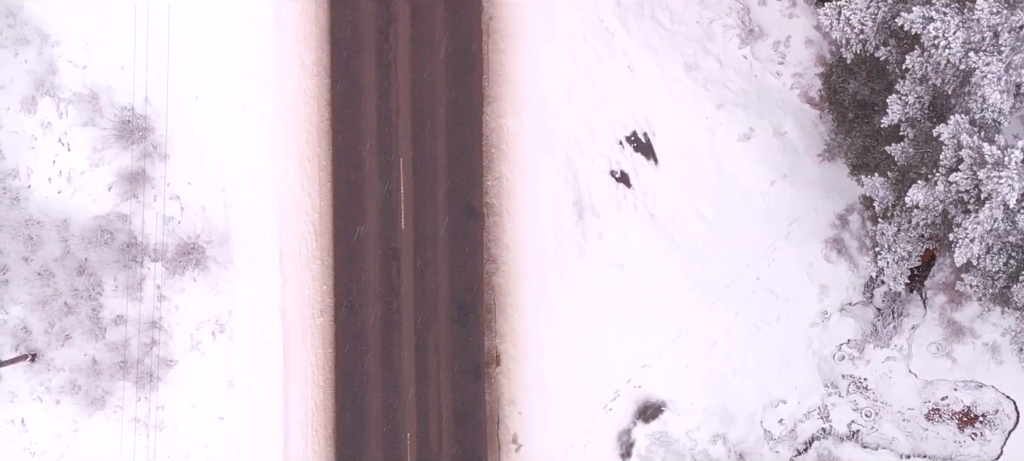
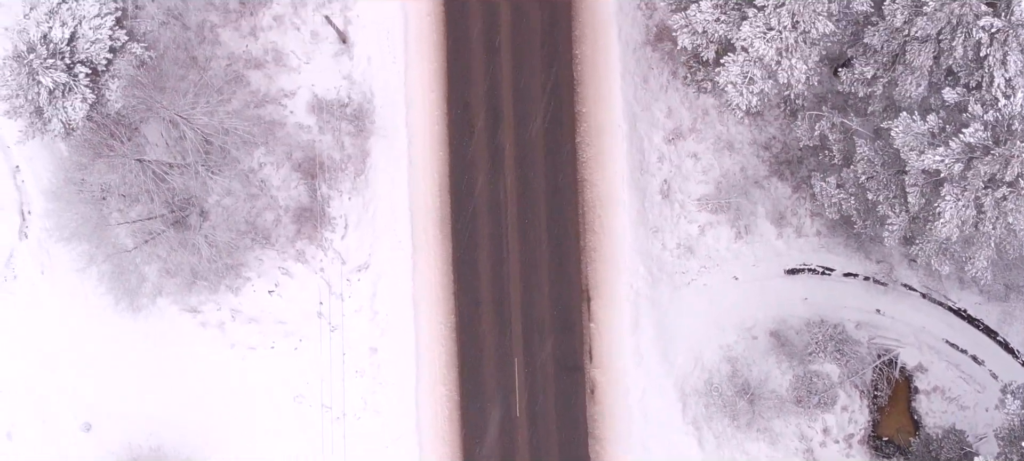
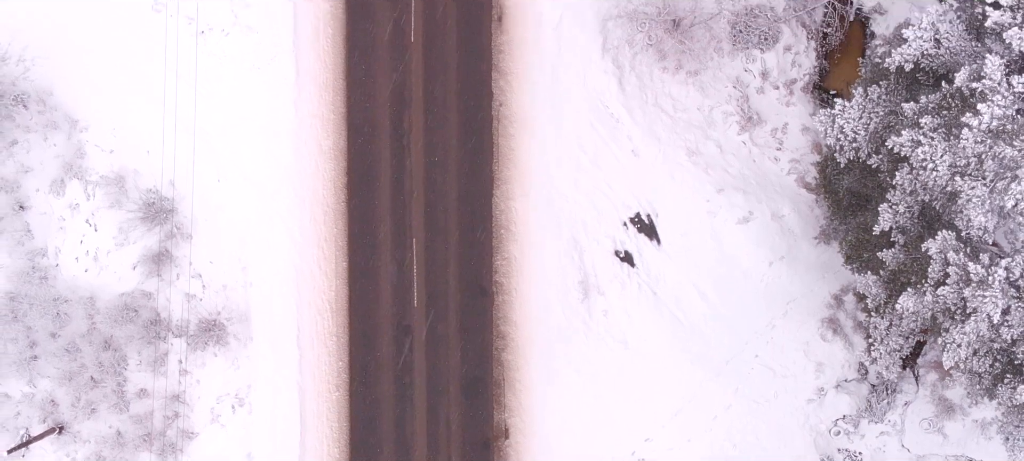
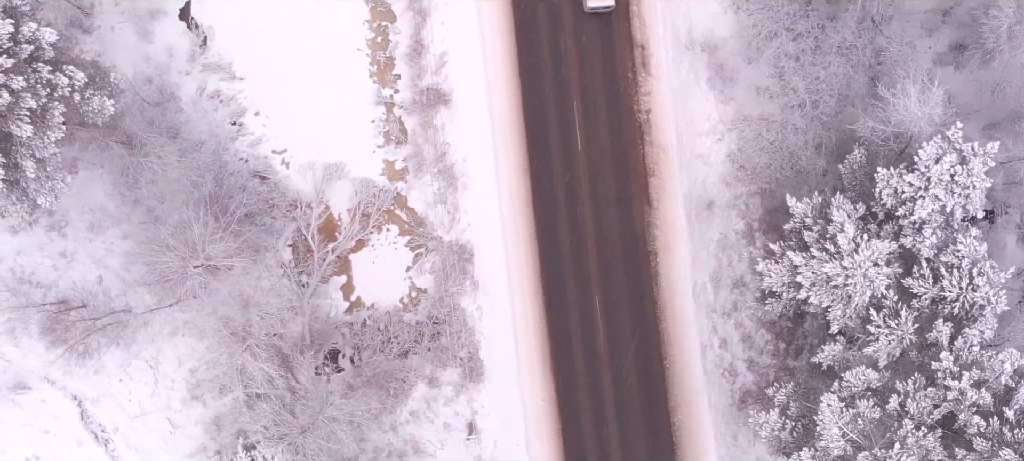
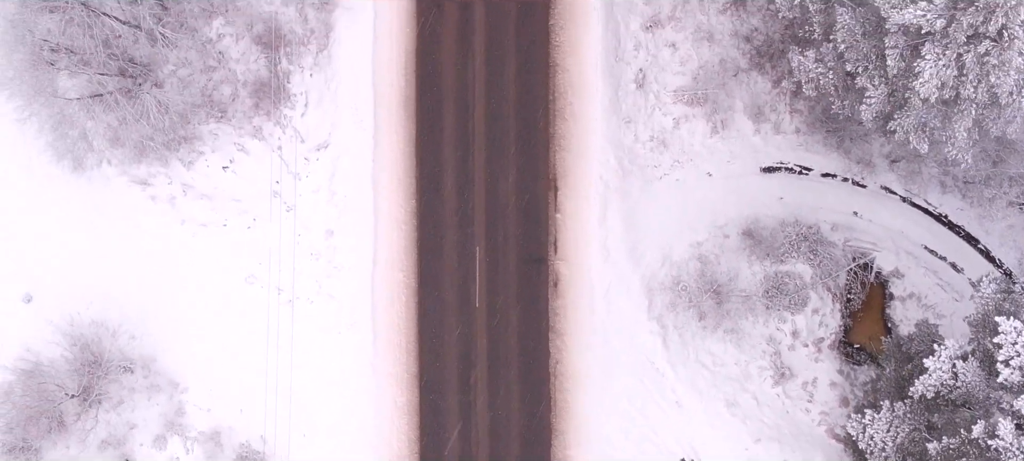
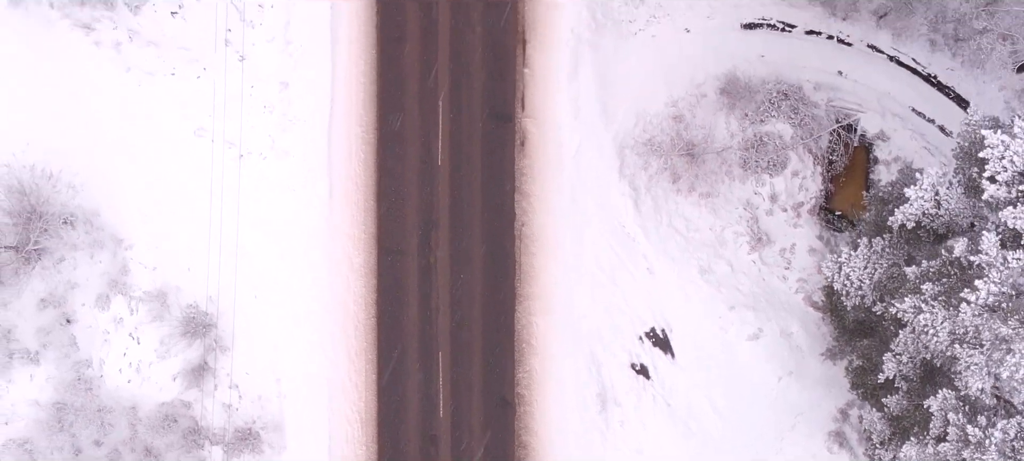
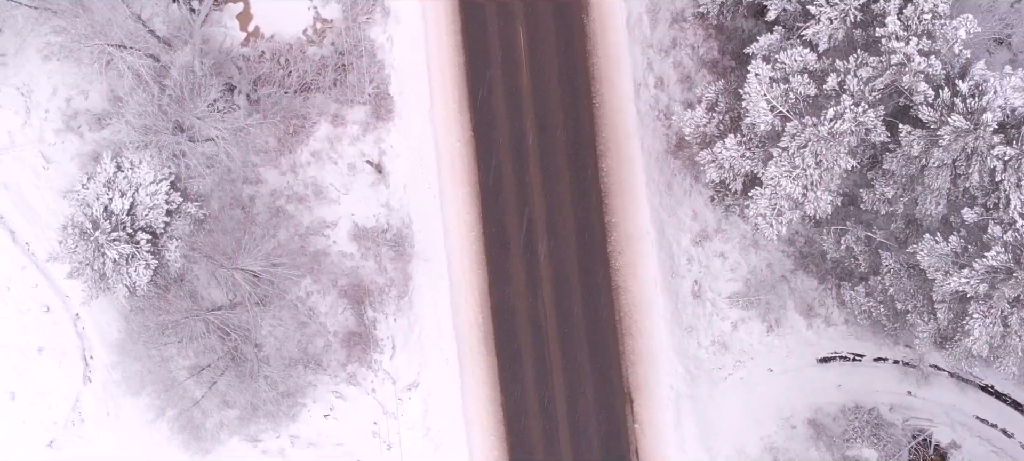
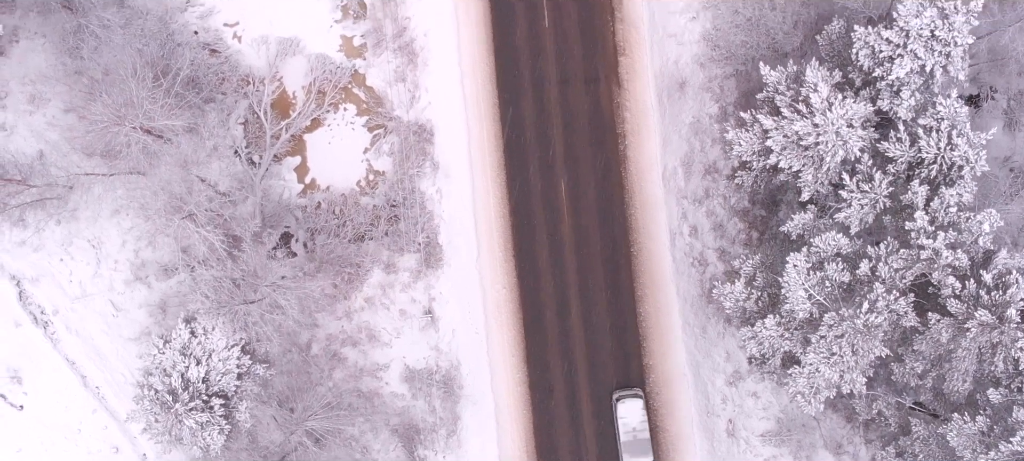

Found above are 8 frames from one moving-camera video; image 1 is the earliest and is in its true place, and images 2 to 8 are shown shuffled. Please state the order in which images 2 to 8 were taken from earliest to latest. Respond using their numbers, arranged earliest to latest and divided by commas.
3, 6, 5, 2, 7, 8, 4
